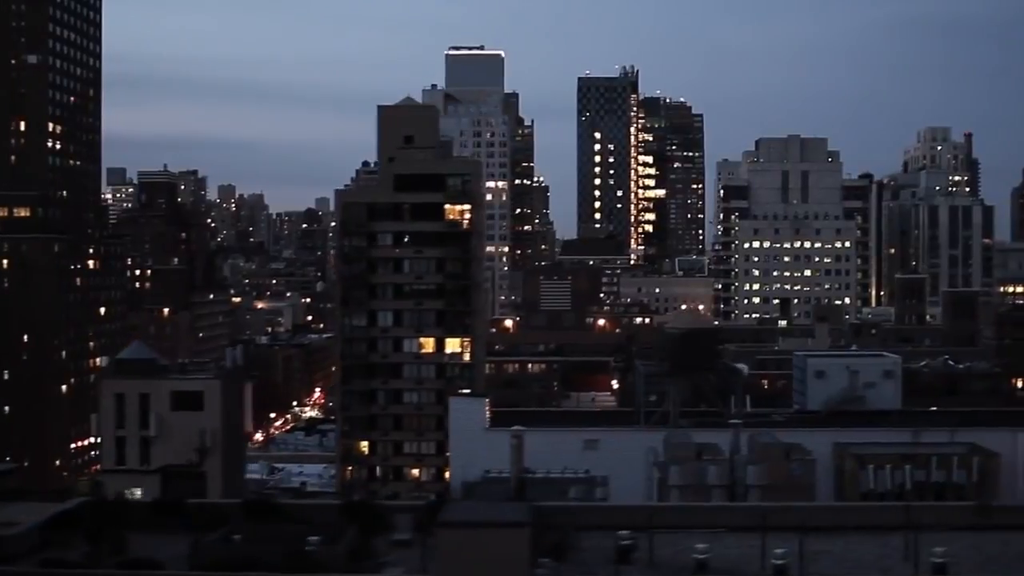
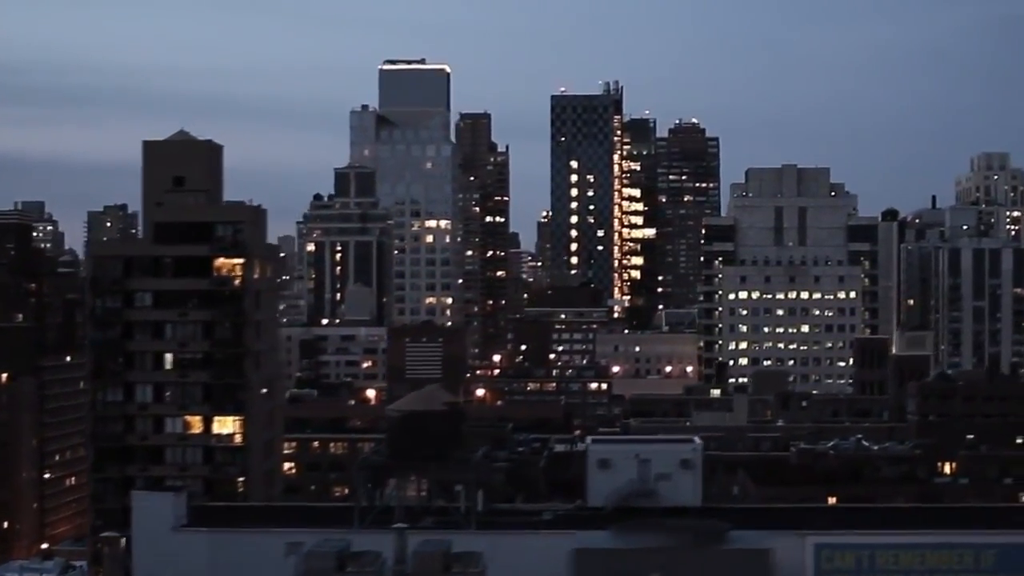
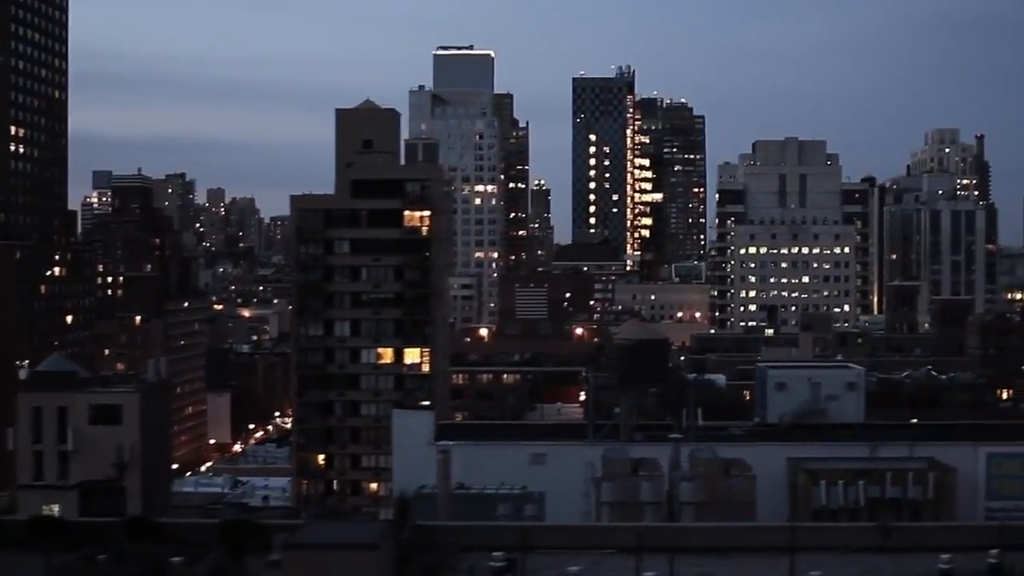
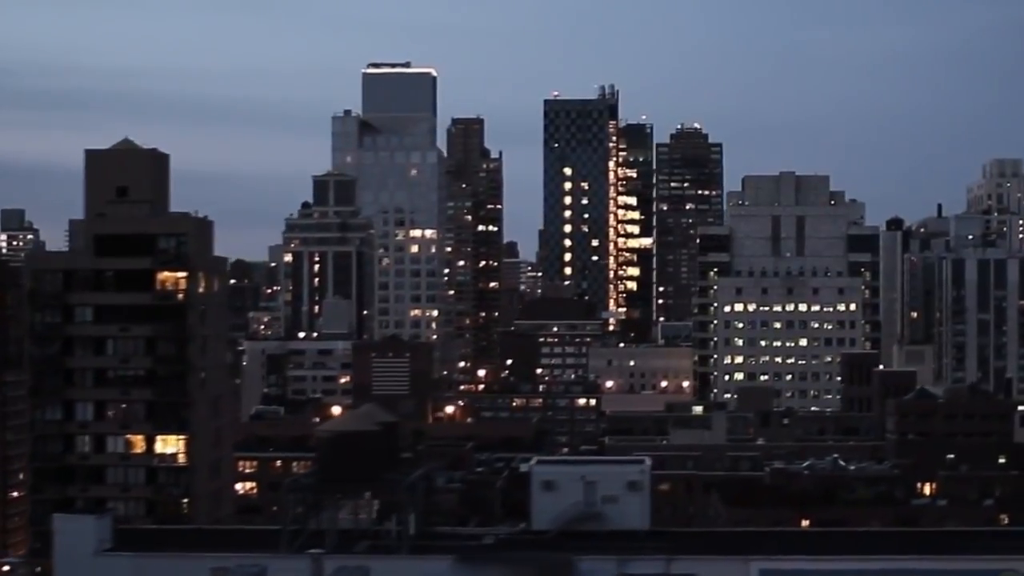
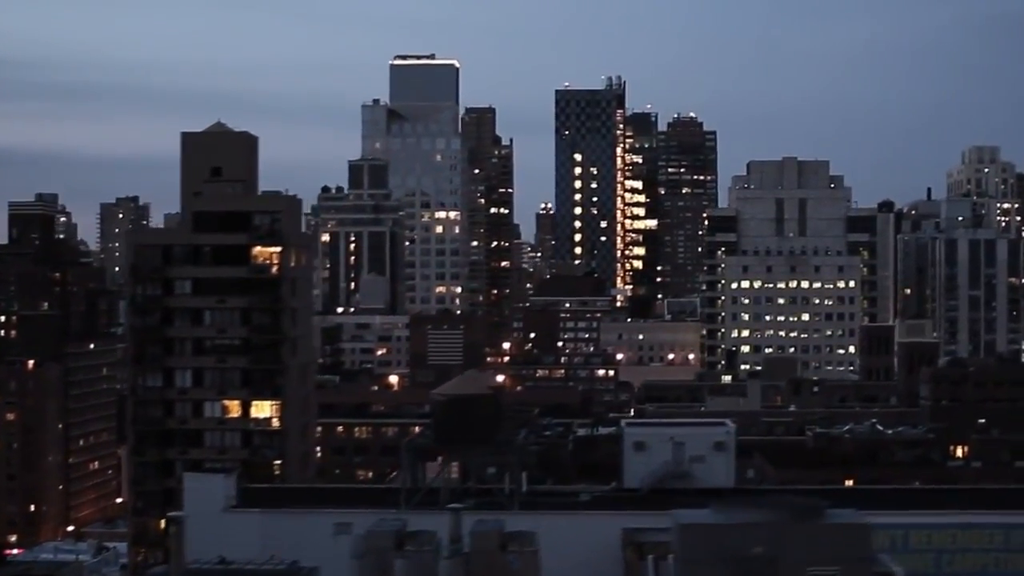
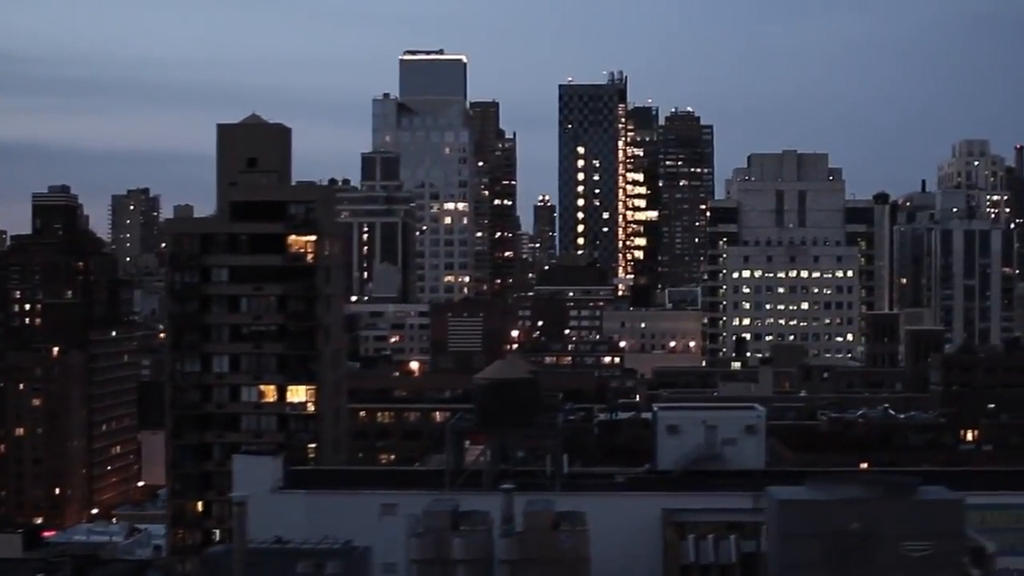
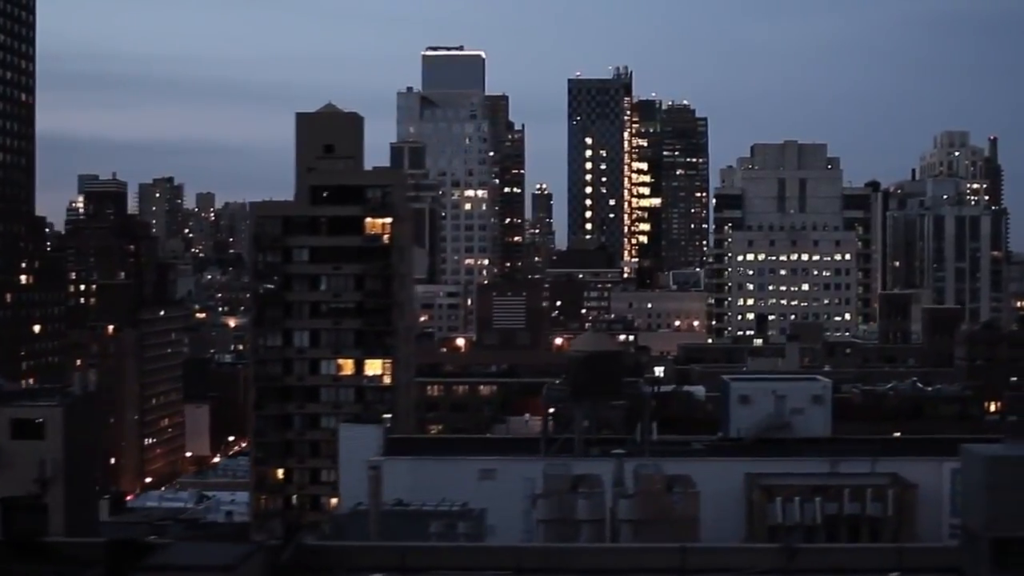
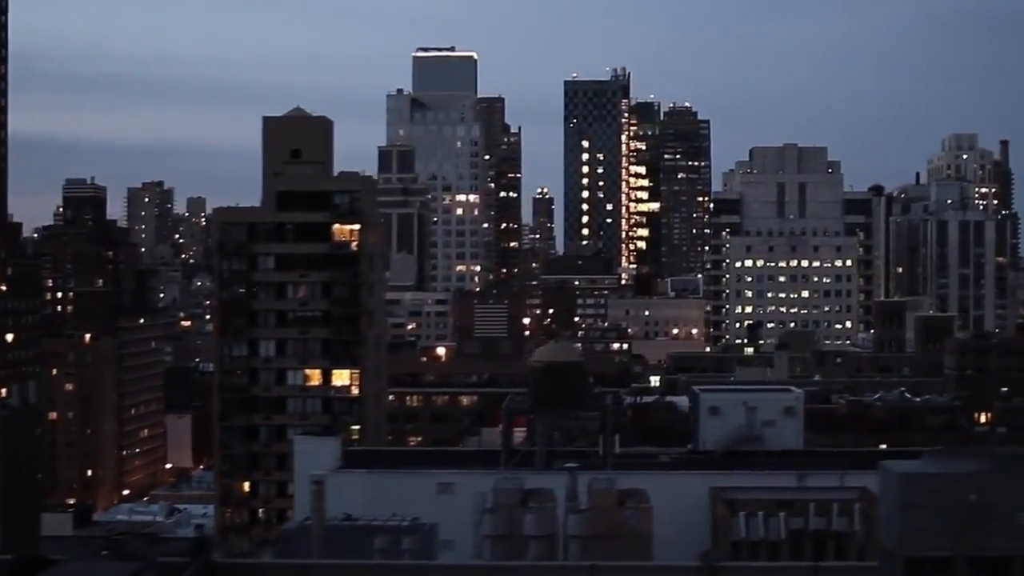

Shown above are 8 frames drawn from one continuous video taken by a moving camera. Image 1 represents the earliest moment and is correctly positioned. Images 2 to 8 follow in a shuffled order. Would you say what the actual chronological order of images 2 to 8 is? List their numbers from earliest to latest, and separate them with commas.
3, 7, 8, 6, 5, 2, 4
